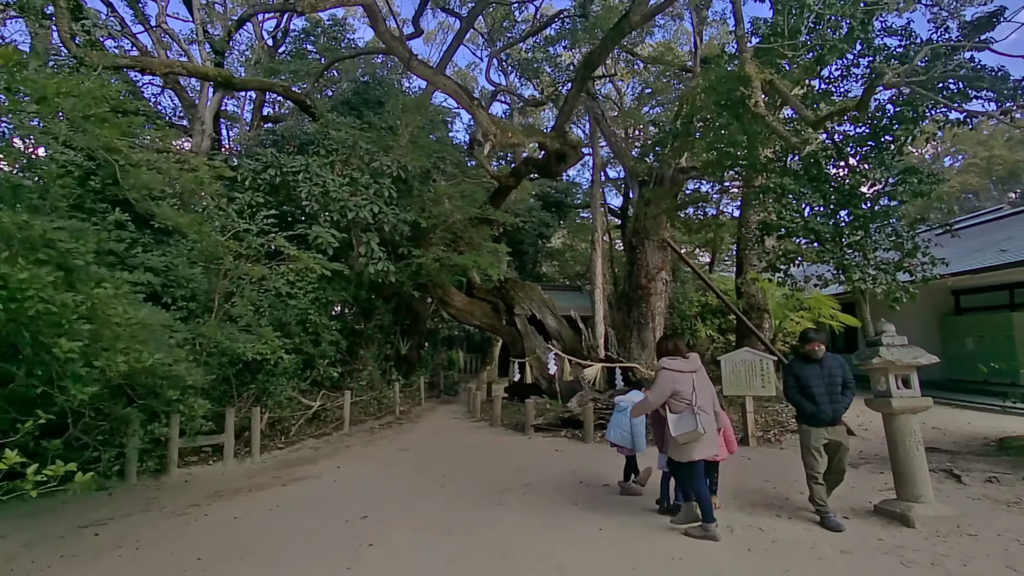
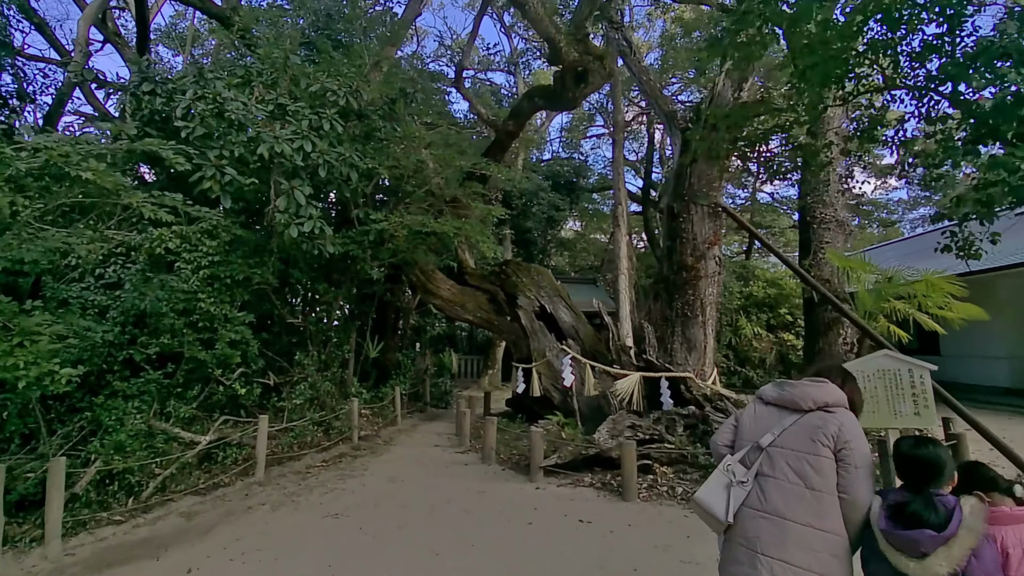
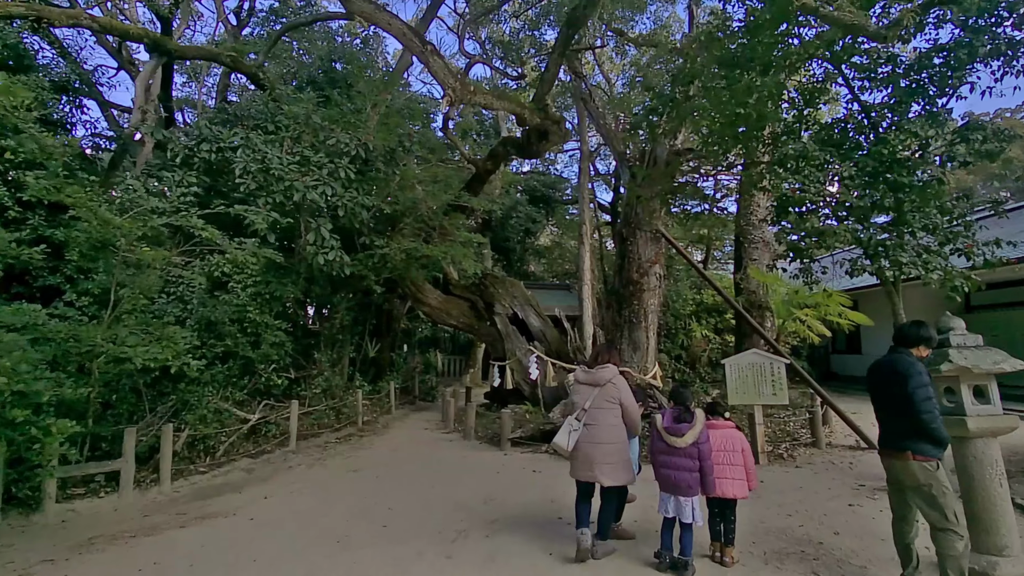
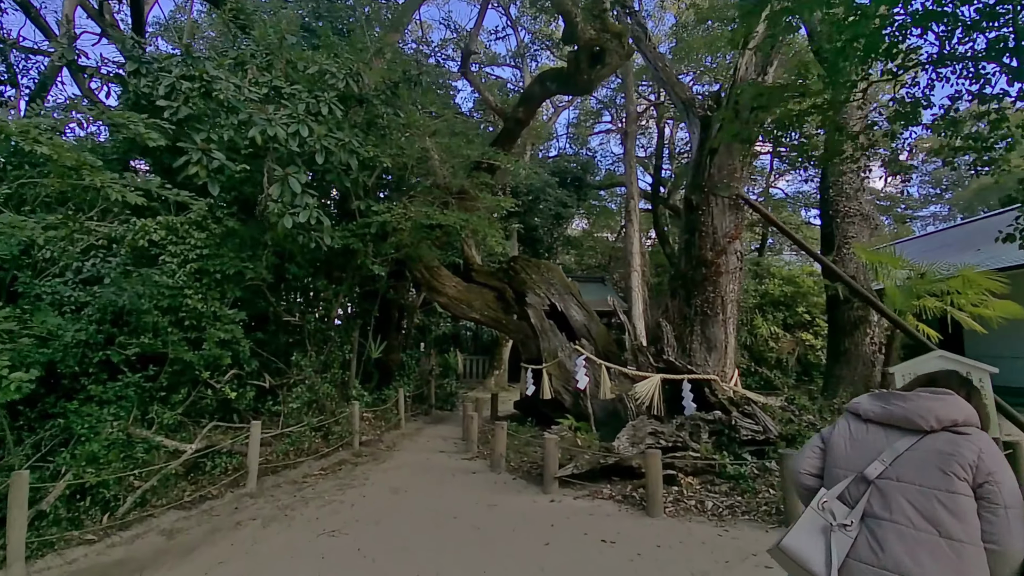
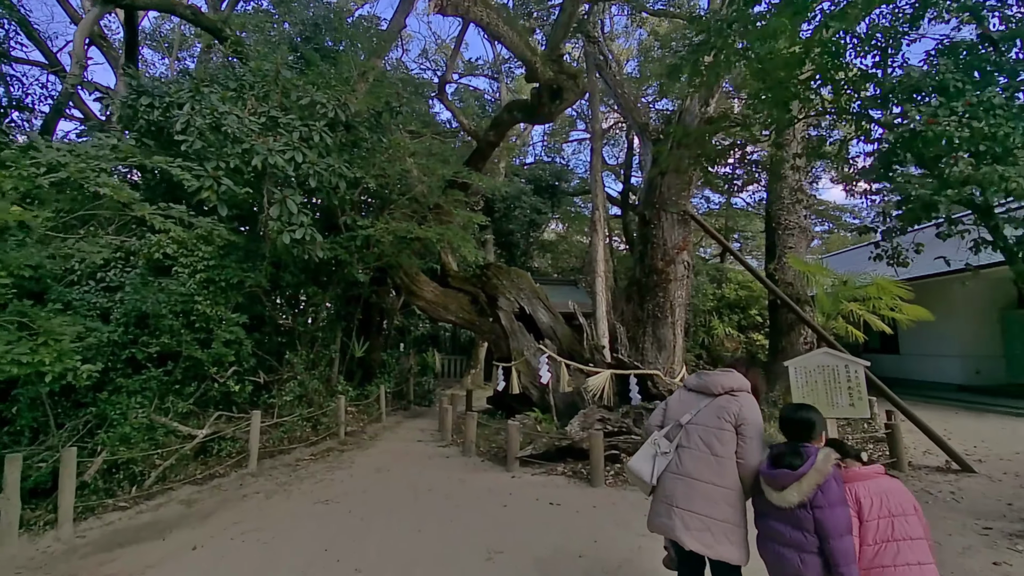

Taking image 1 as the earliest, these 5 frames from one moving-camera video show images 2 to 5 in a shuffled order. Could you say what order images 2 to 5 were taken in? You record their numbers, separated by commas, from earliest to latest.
3, 5, 2, 4
